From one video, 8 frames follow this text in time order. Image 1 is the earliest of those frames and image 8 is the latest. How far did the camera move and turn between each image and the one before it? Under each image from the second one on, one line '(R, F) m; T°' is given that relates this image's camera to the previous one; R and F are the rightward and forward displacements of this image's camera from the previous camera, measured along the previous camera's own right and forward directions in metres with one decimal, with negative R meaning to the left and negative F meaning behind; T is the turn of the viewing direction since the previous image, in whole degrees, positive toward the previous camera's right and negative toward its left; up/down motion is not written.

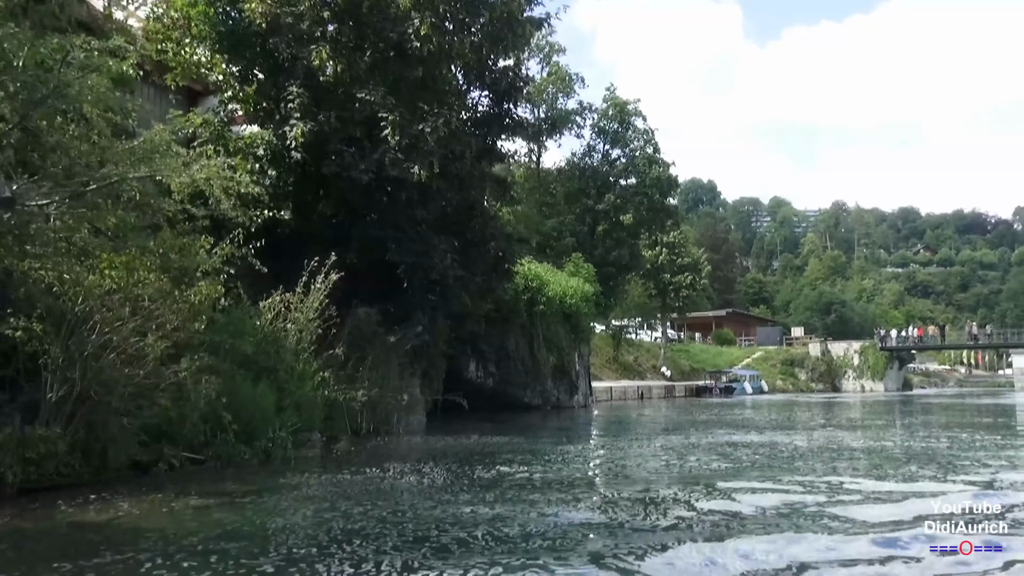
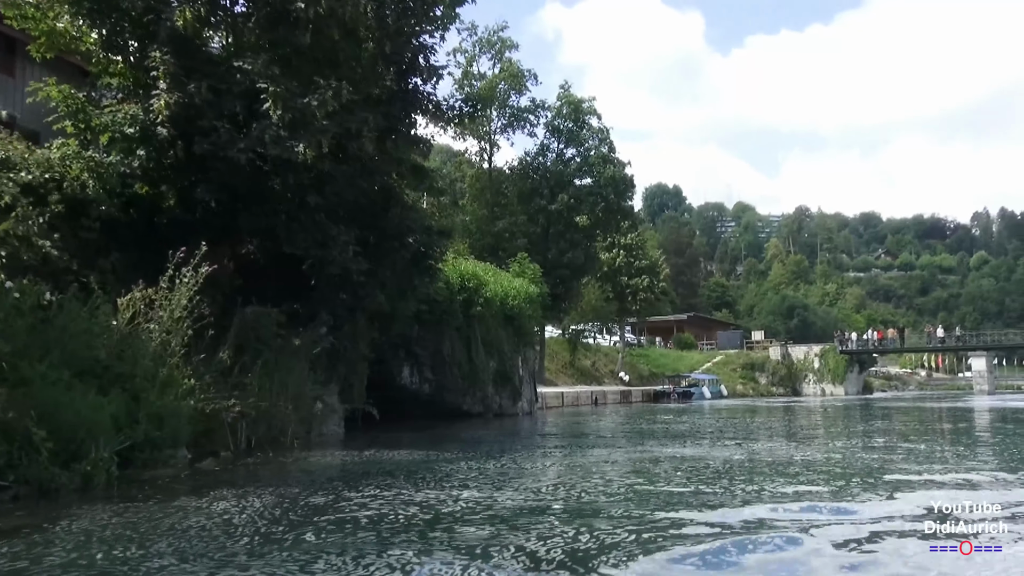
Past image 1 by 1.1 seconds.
(+1.0, +1.7) m; +2°
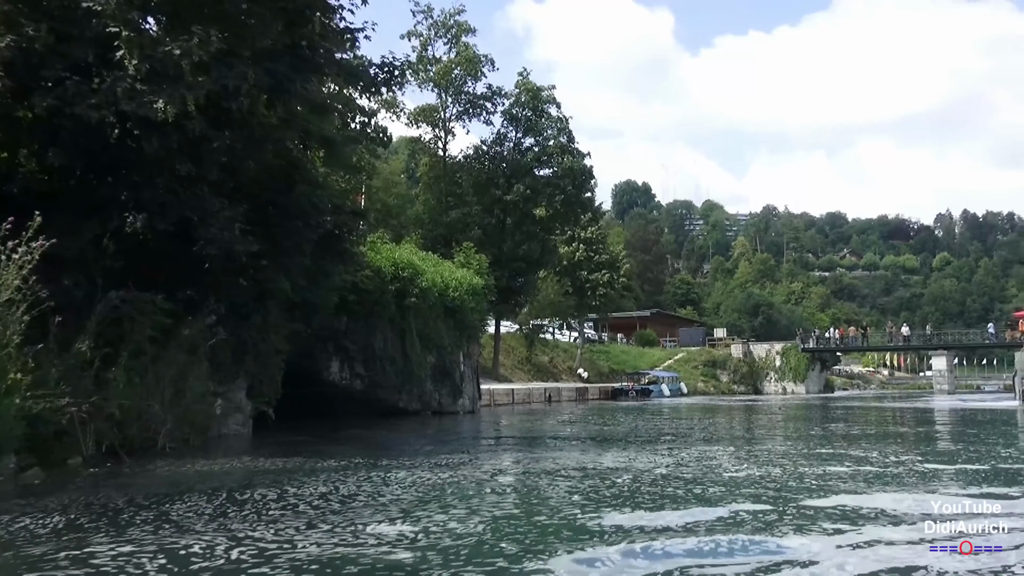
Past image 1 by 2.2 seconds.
(+1.0, +1.7) m; +2°
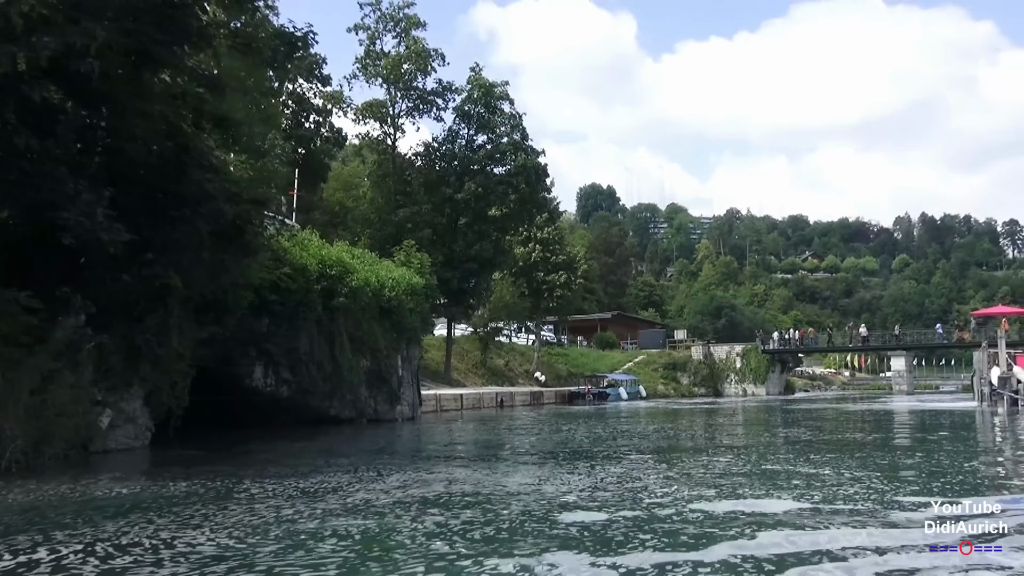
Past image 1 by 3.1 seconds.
(+0.8, +1.6) m; +2°
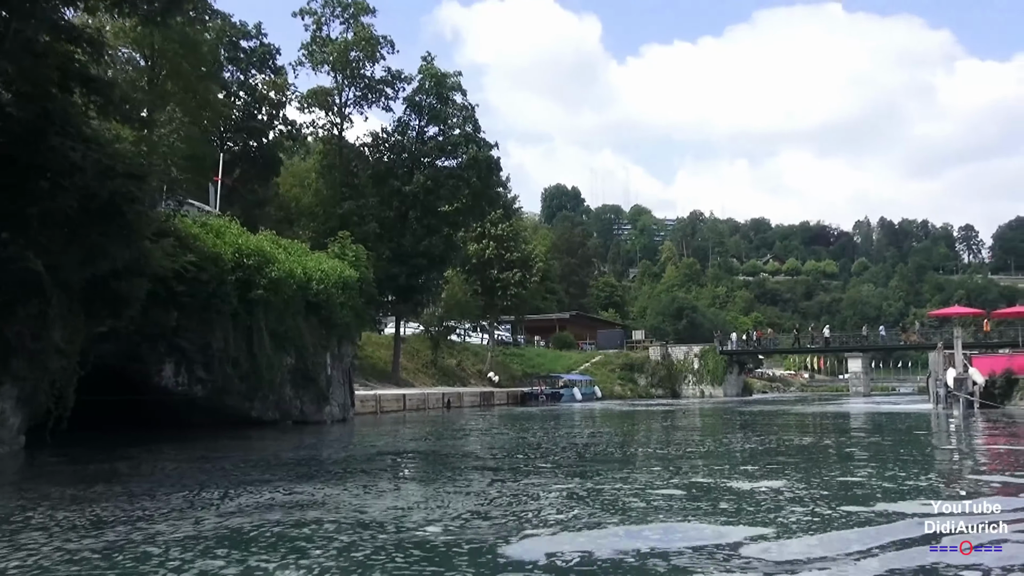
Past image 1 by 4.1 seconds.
(+0.8, +1.6) m; +2°
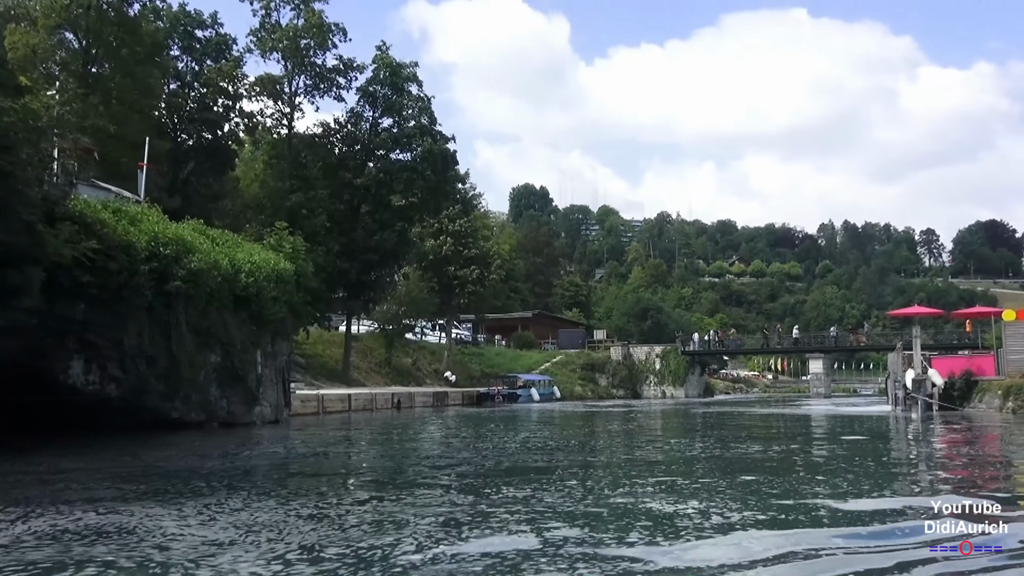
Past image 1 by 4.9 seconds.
(+0.7, +1.3) m; +2°
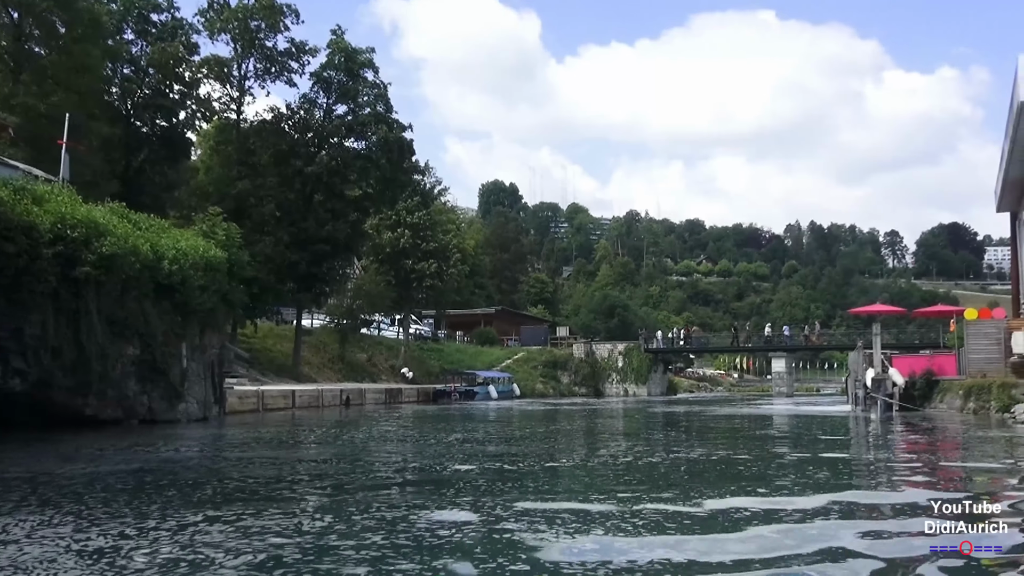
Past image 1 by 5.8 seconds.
(+0.7, +1.3) m; +2°
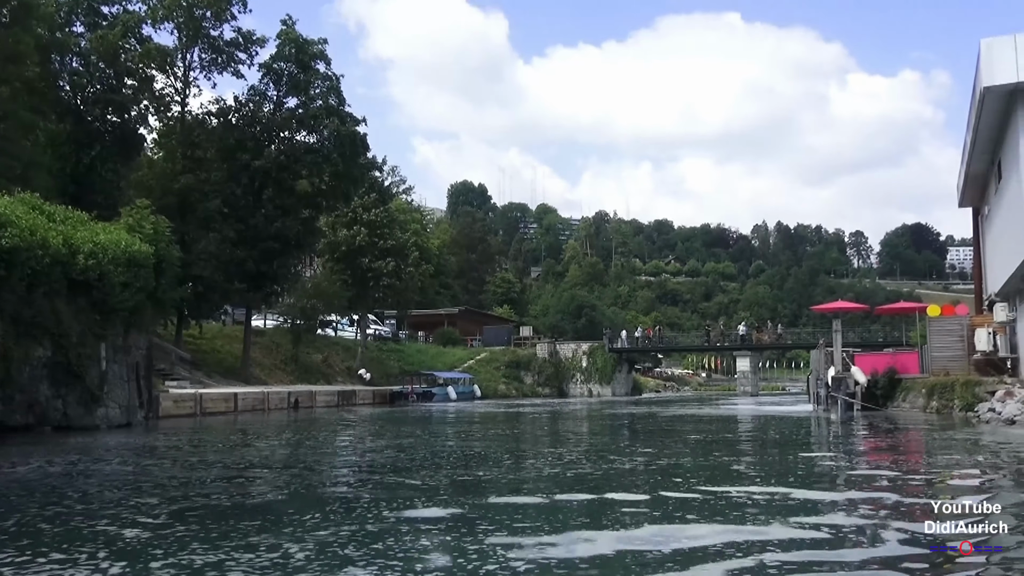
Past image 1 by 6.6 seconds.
(+0.7, +1.3) m; +2°
